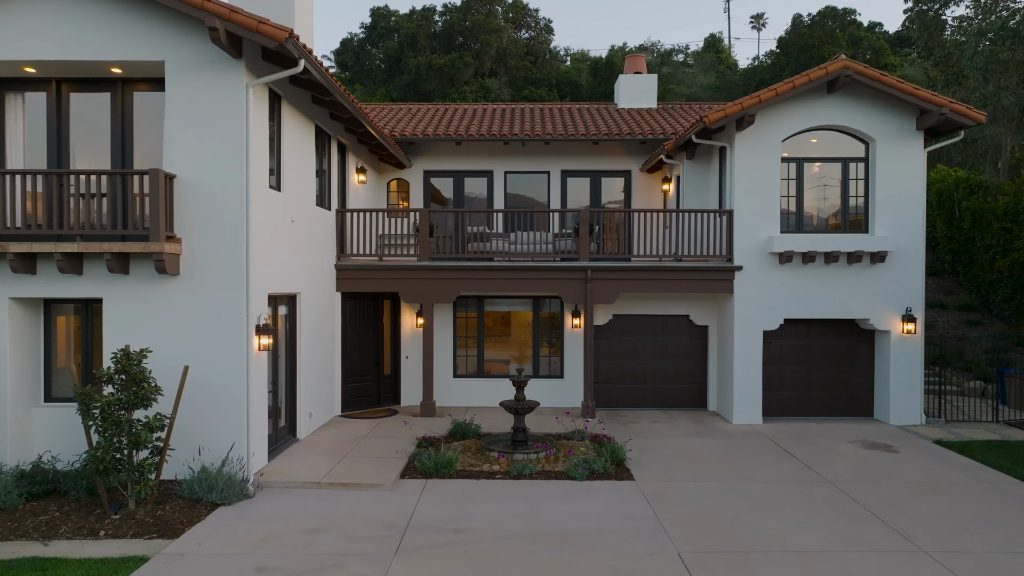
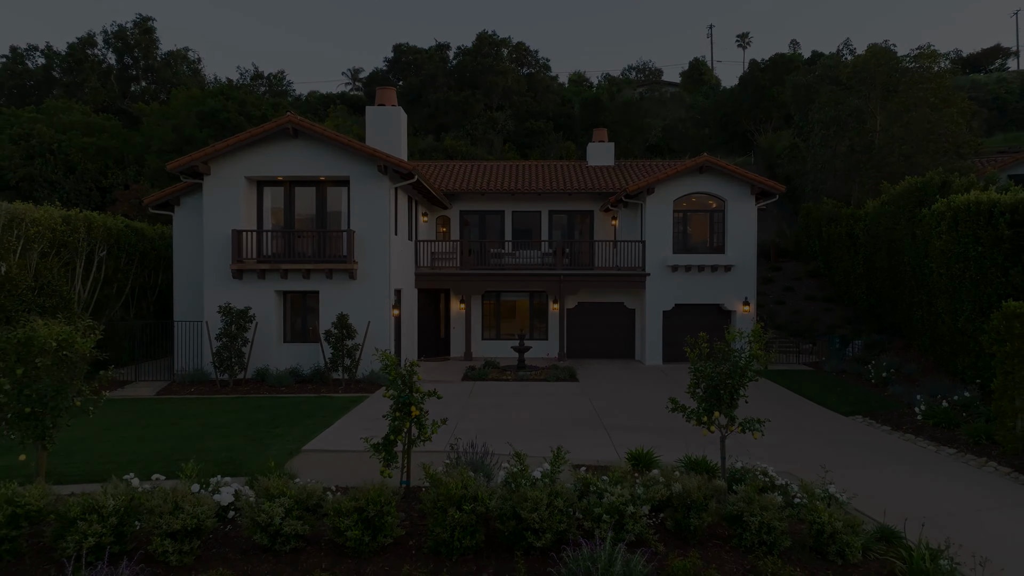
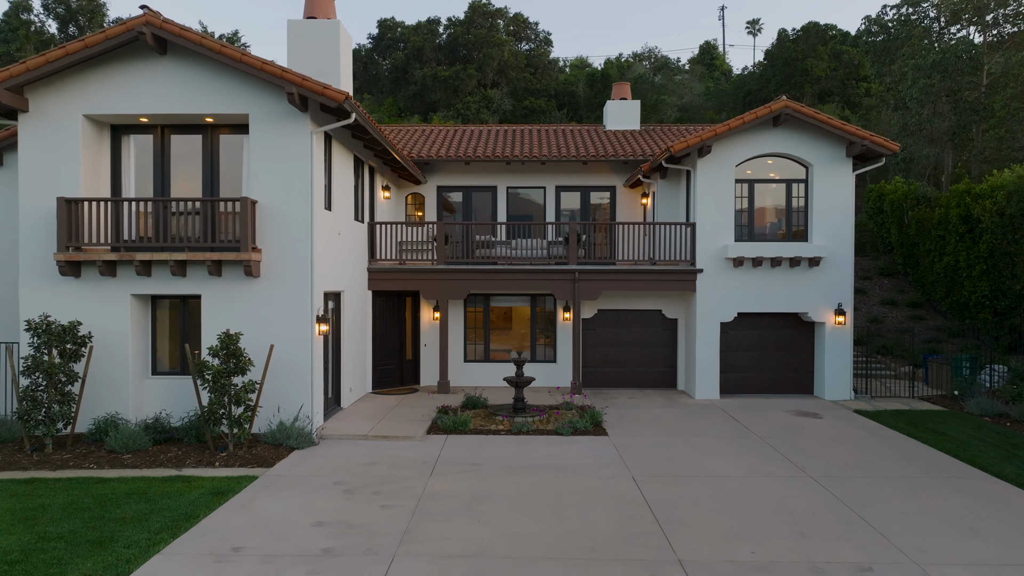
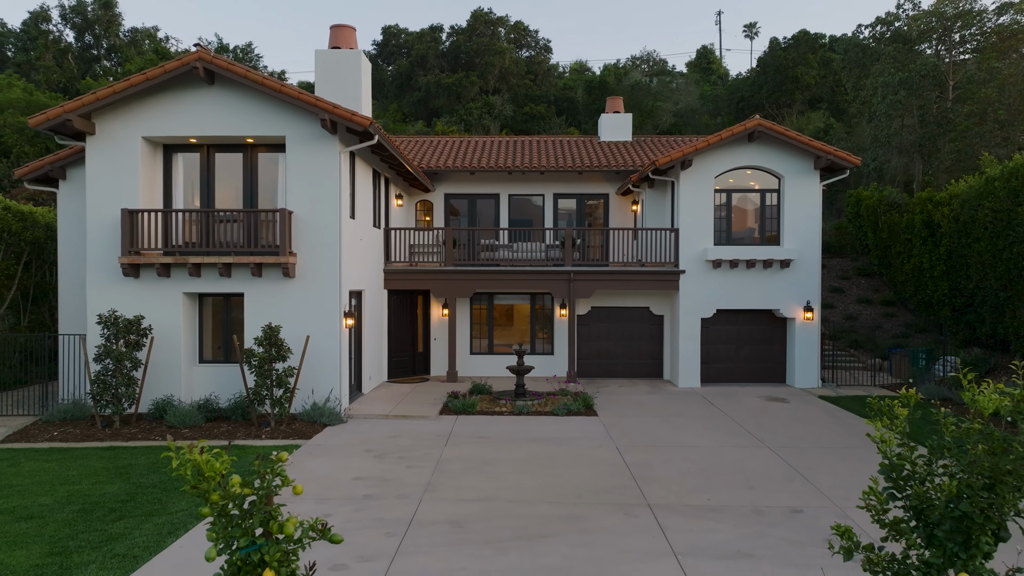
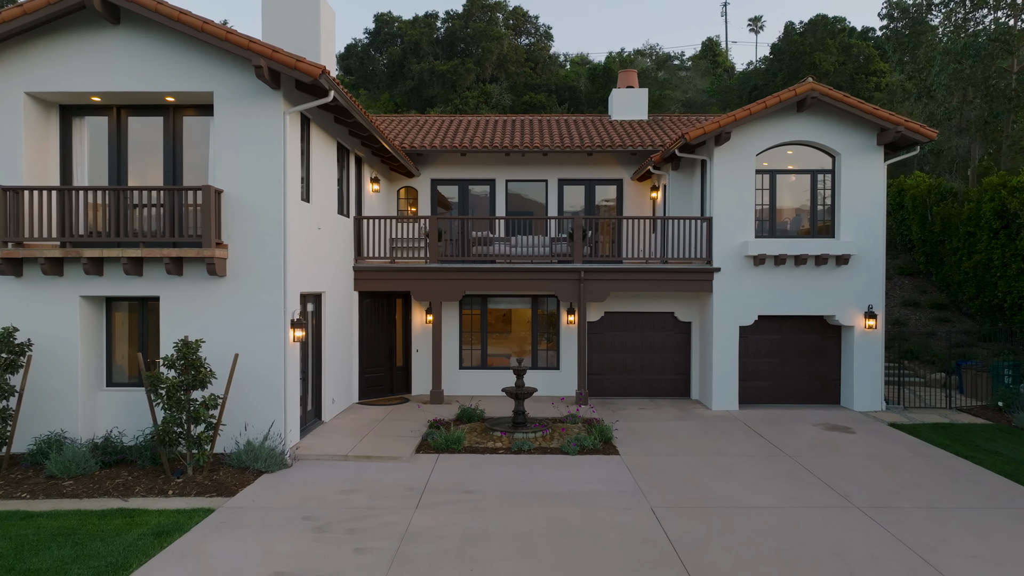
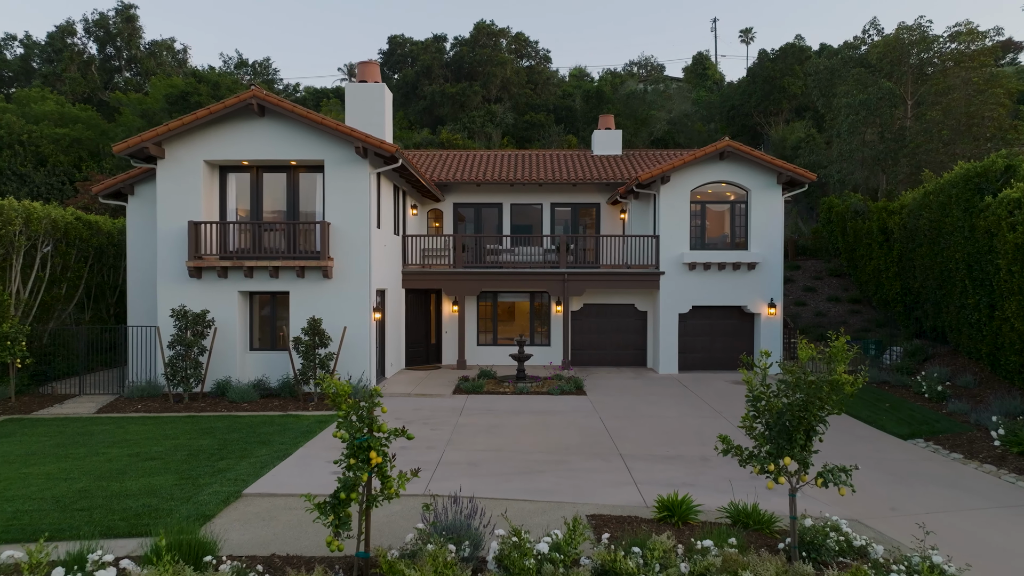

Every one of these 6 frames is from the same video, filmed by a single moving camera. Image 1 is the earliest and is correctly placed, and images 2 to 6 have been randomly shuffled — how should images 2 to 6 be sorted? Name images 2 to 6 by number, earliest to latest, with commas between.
5, 3, 4, 6, 2
